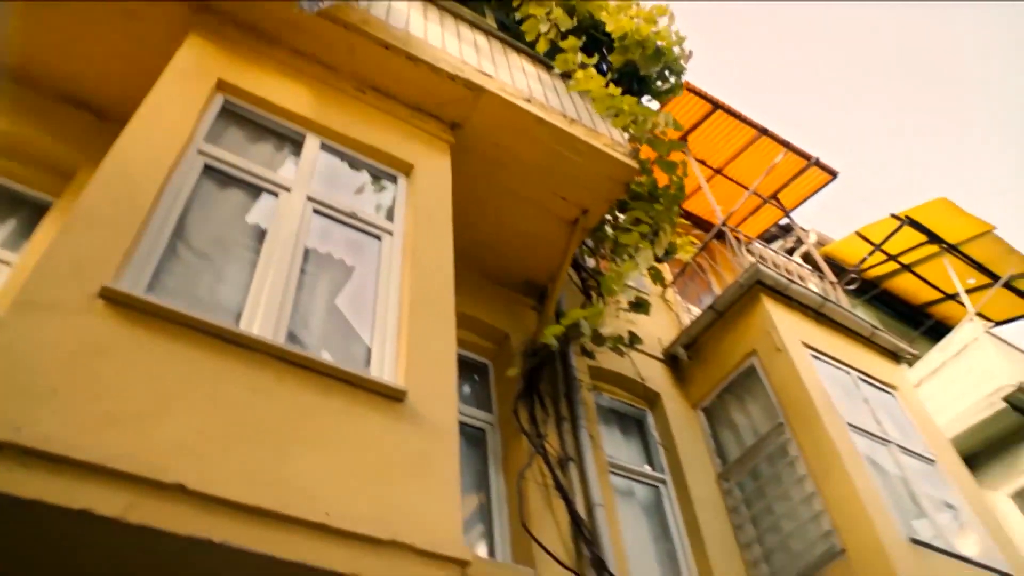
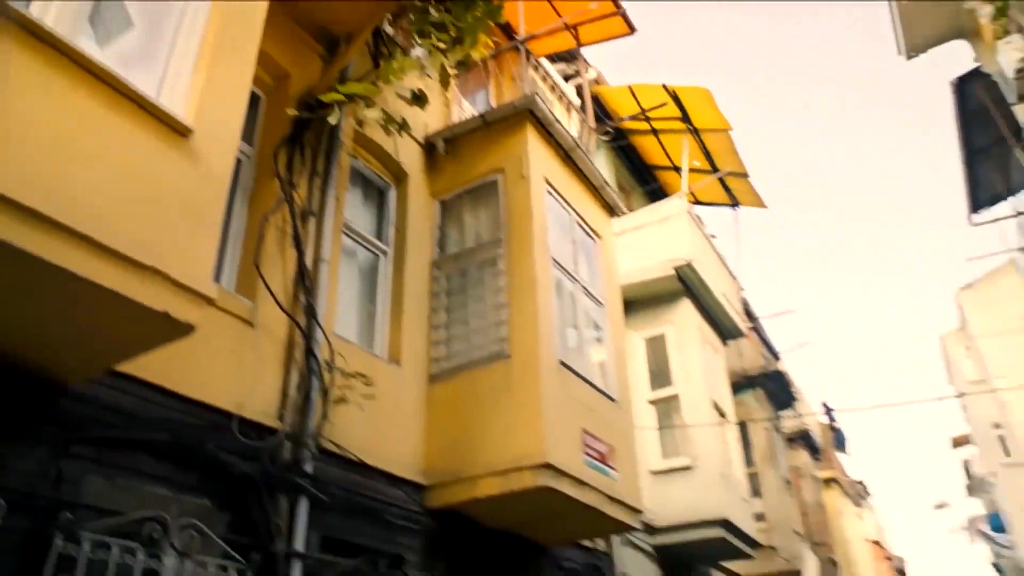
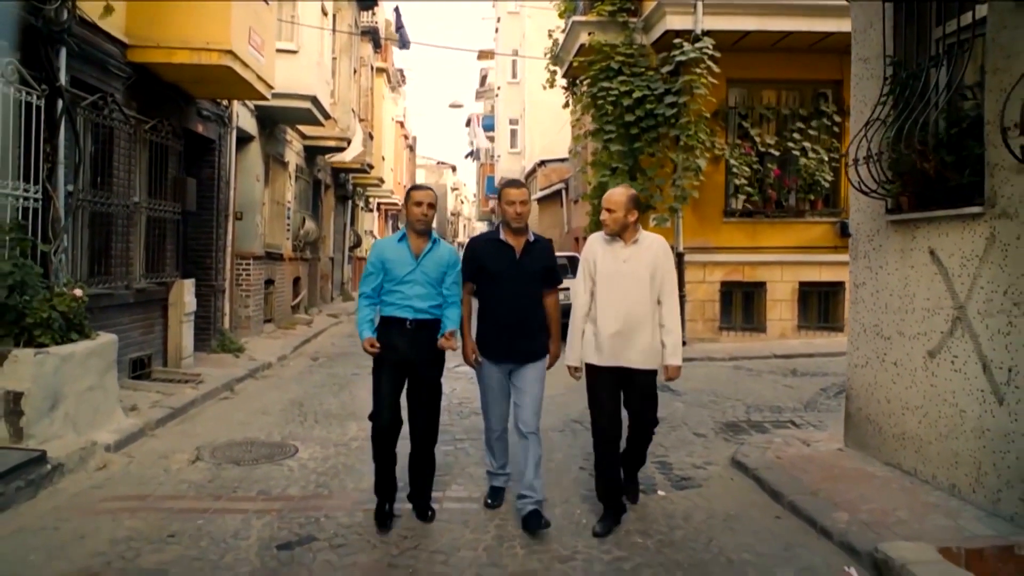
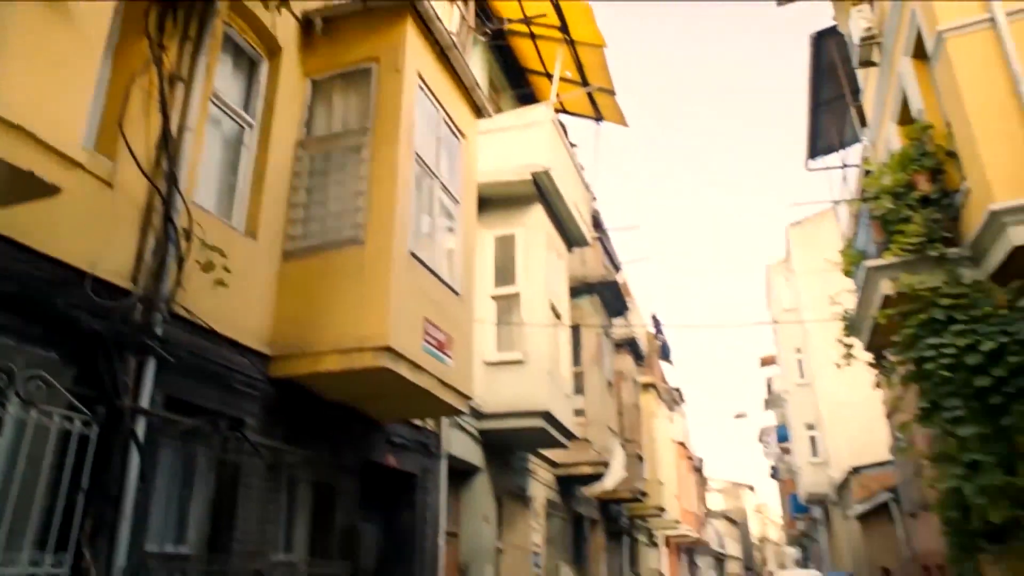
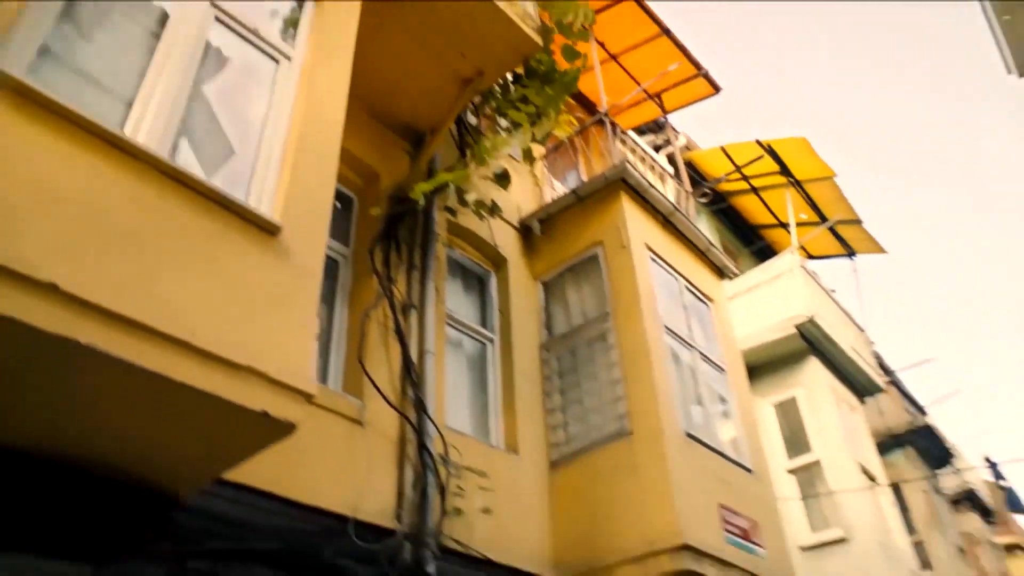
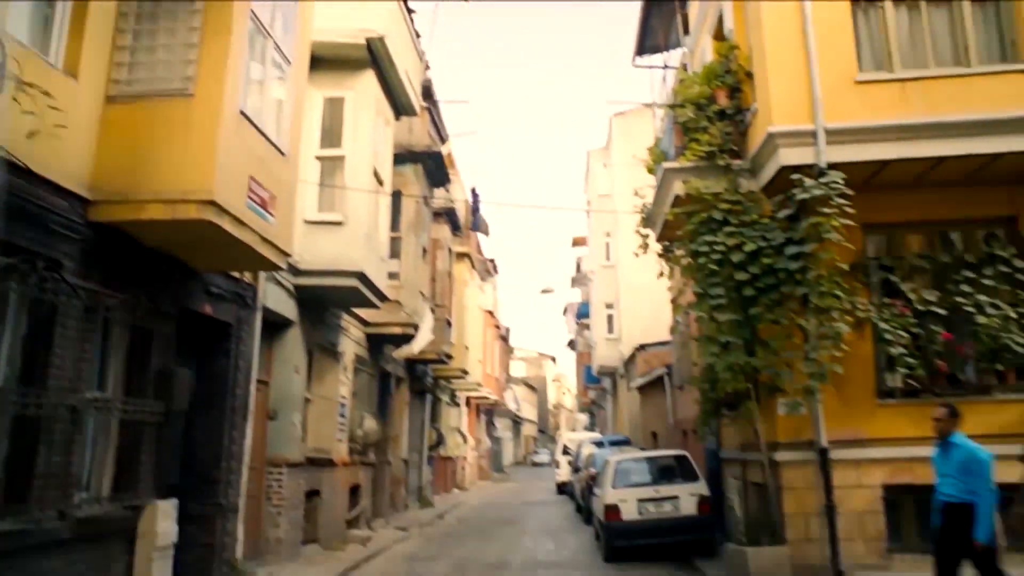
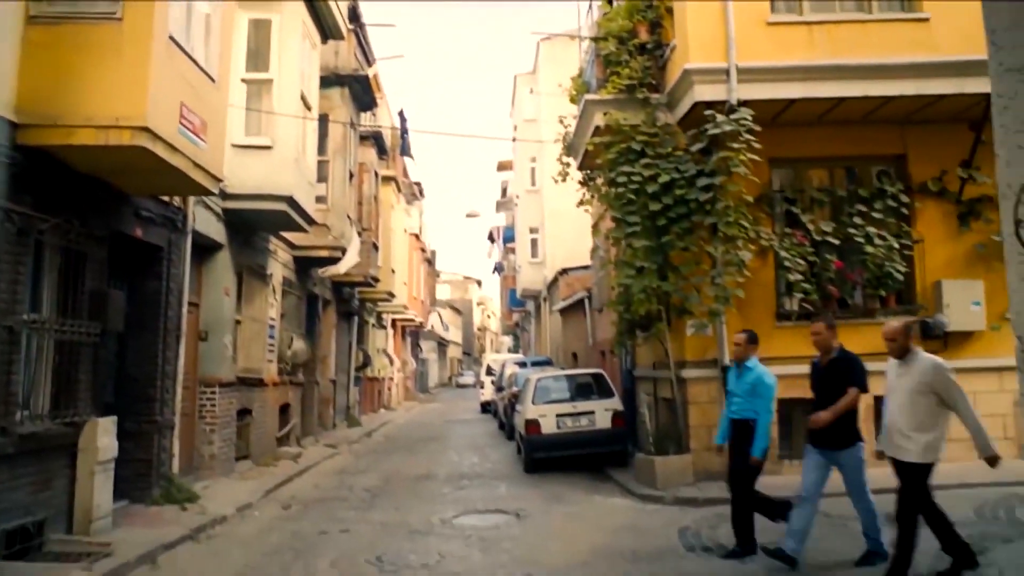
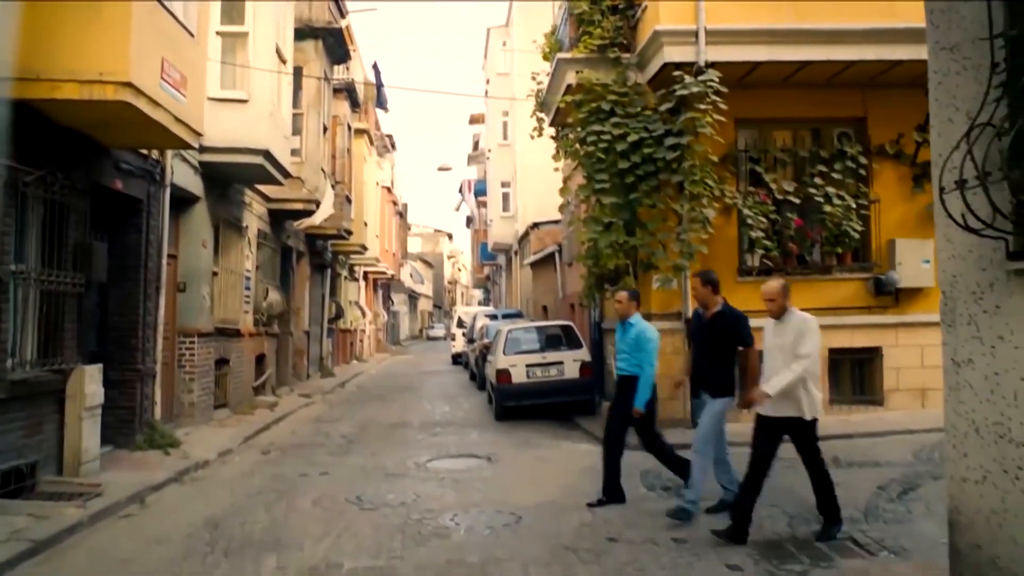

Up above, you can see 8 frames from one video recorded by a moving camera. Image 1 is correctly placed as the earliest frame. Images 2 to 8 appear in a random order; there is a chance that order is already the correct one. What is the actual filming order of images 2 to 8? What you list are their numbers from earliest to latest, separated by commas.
5, 2, 4, 6, 7, 8, 3
